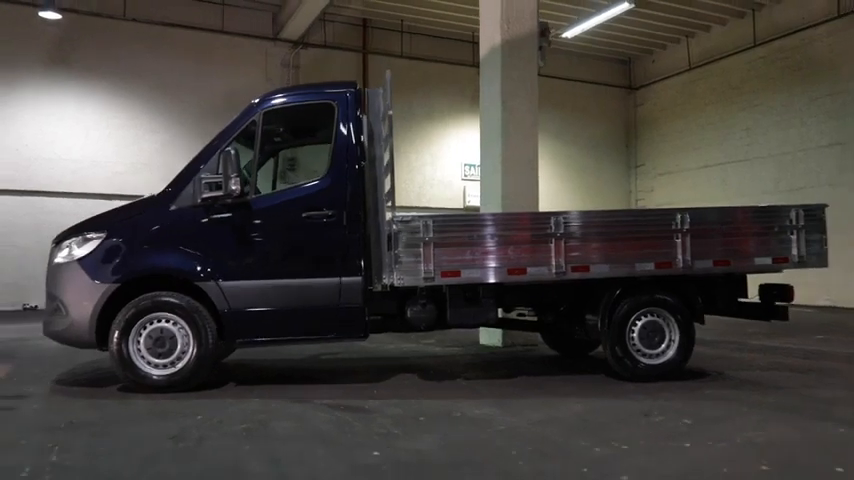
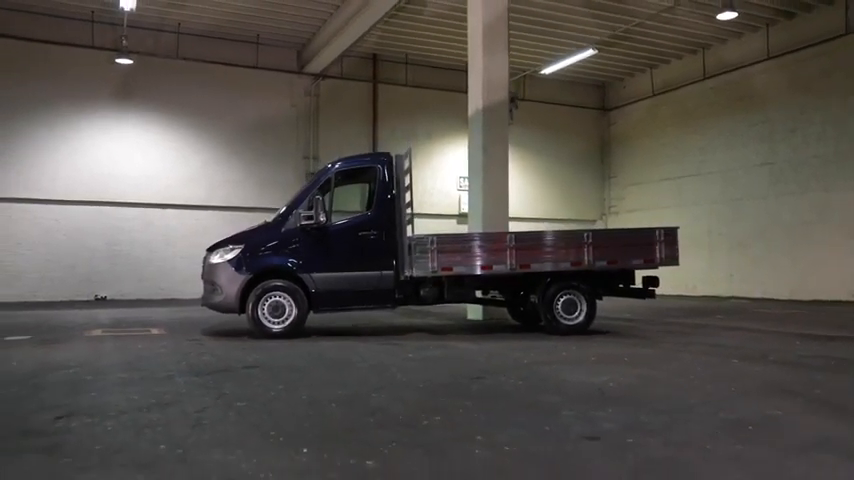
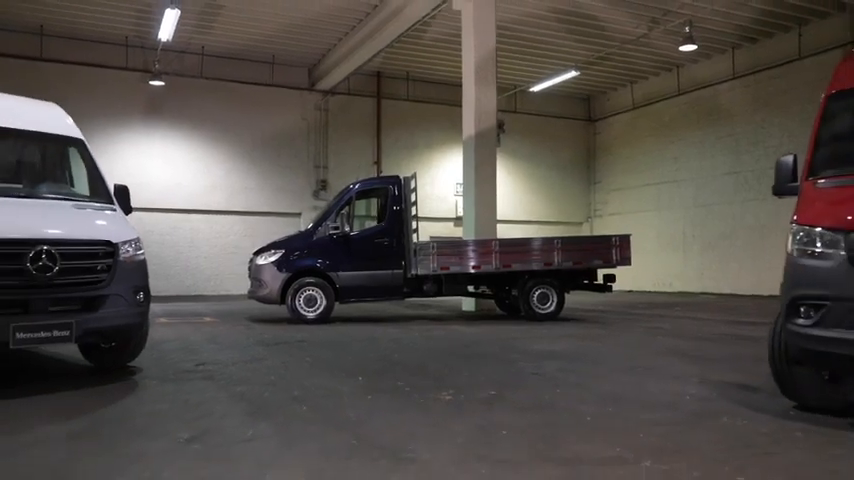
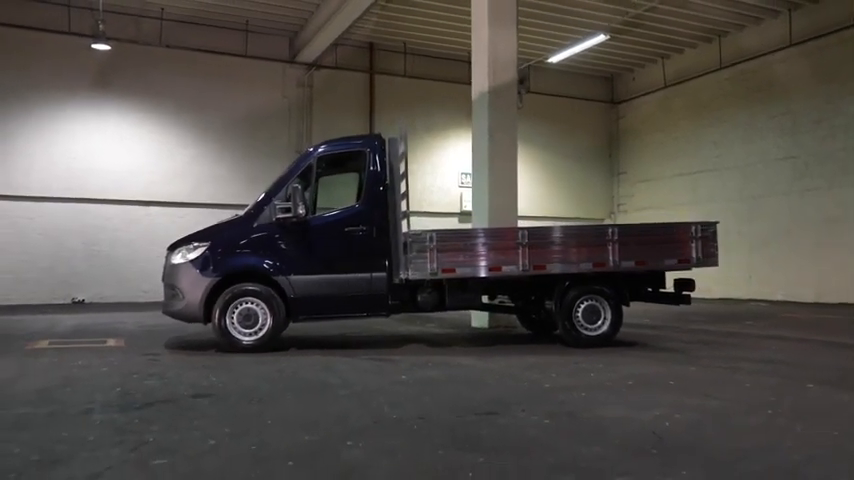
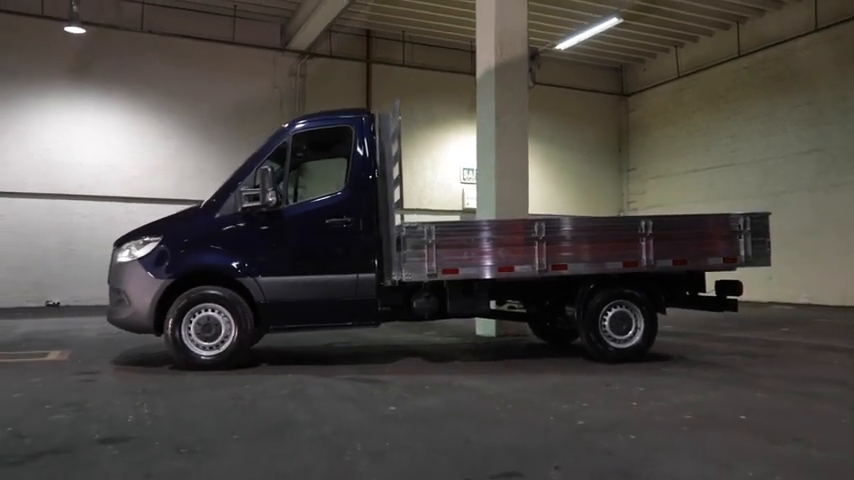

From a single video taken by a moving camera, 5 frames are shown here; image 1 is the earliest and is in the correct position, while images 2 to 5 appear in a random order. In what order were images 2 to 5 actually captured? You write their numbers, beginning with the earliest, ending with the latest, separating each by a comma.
5, 4, 2, 3
